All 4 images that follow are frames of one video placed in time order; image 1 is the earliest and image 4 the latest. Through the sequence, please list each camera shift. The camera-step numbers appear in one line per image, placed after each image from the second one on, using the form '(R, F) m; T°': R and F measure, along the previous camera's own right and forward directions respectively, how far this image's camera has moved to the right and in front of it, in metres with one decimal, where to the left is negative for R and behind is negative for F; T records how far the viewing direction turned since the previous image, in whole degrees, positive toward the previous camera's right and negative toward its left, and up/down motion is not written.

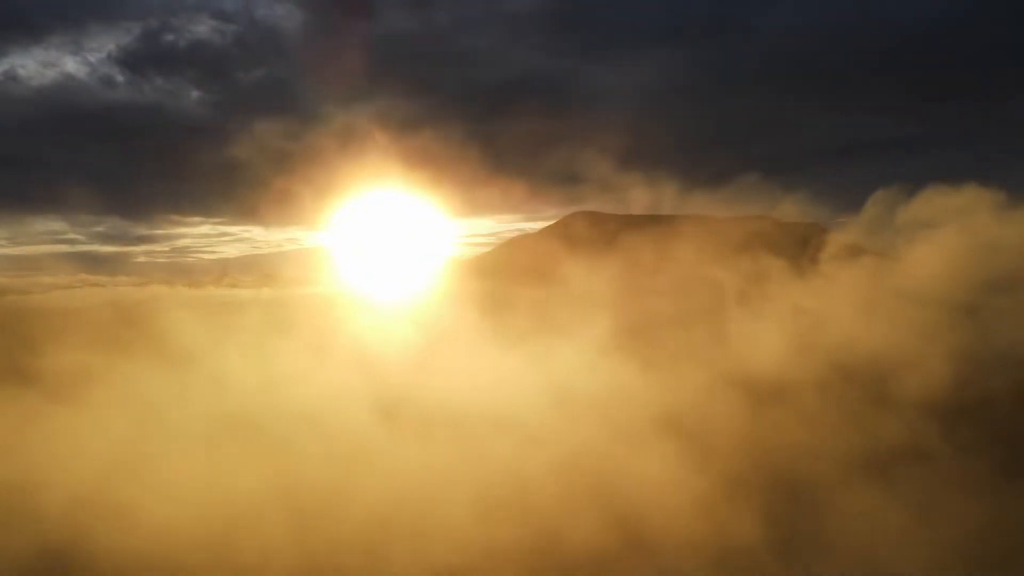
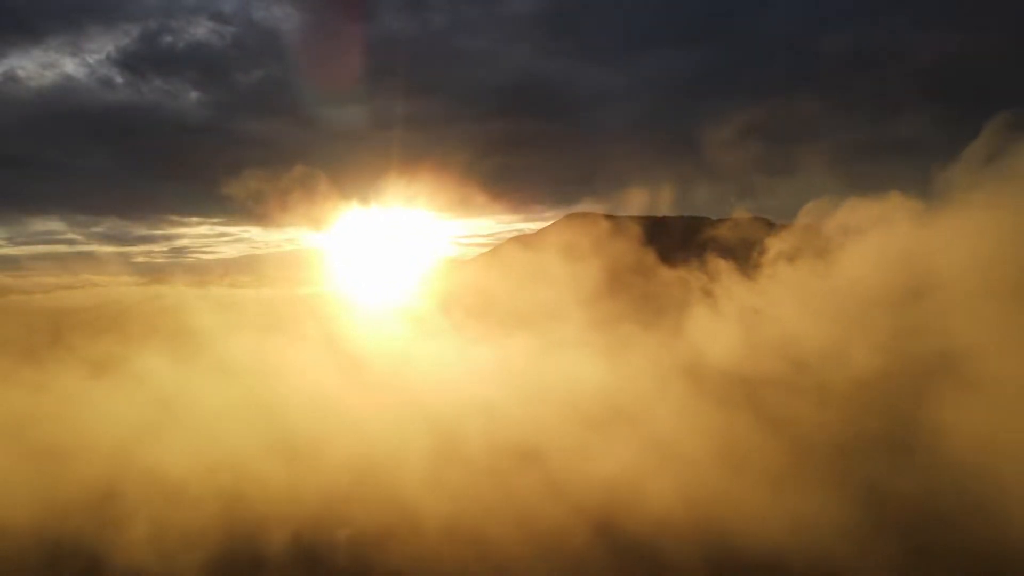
(+1.1, -3.2) m; 0°
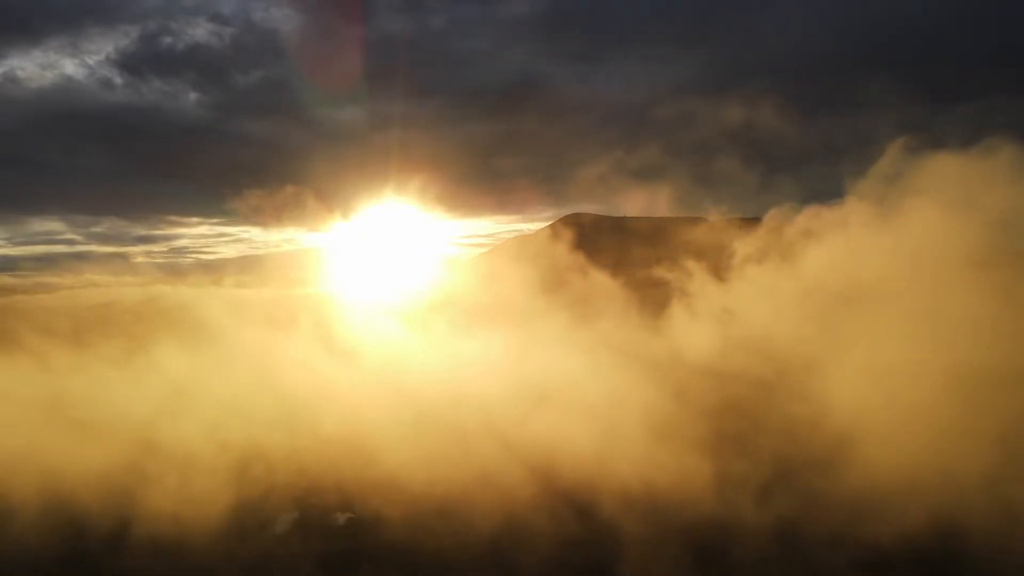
(+0.7, -2.3) m; 0°
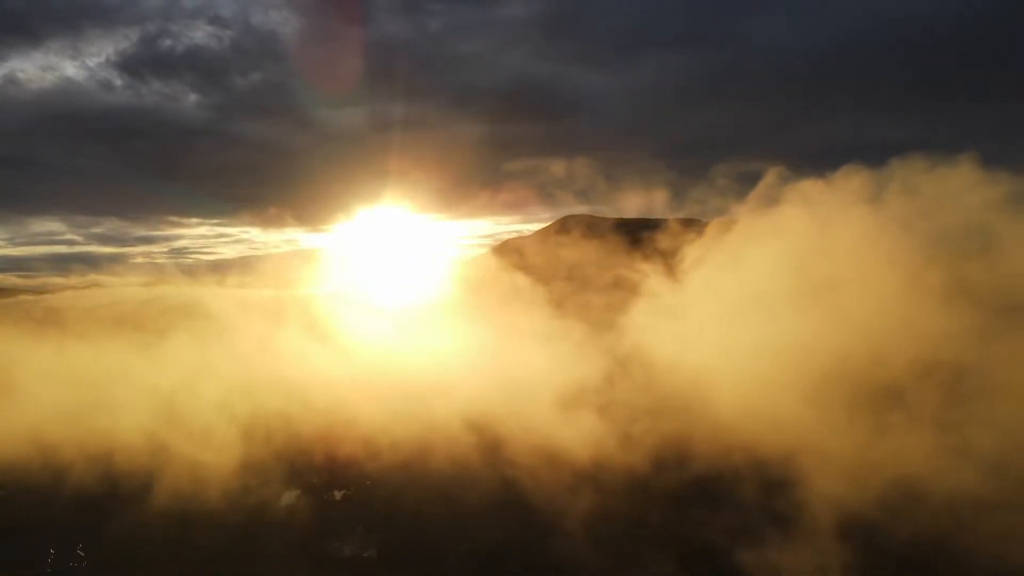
(+1.5, -4.1) m; 0°
